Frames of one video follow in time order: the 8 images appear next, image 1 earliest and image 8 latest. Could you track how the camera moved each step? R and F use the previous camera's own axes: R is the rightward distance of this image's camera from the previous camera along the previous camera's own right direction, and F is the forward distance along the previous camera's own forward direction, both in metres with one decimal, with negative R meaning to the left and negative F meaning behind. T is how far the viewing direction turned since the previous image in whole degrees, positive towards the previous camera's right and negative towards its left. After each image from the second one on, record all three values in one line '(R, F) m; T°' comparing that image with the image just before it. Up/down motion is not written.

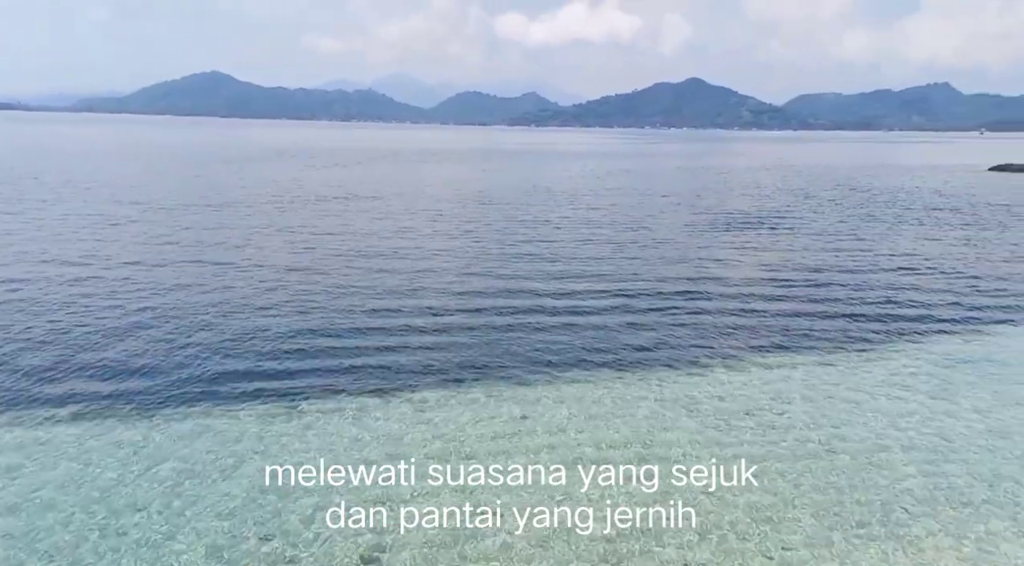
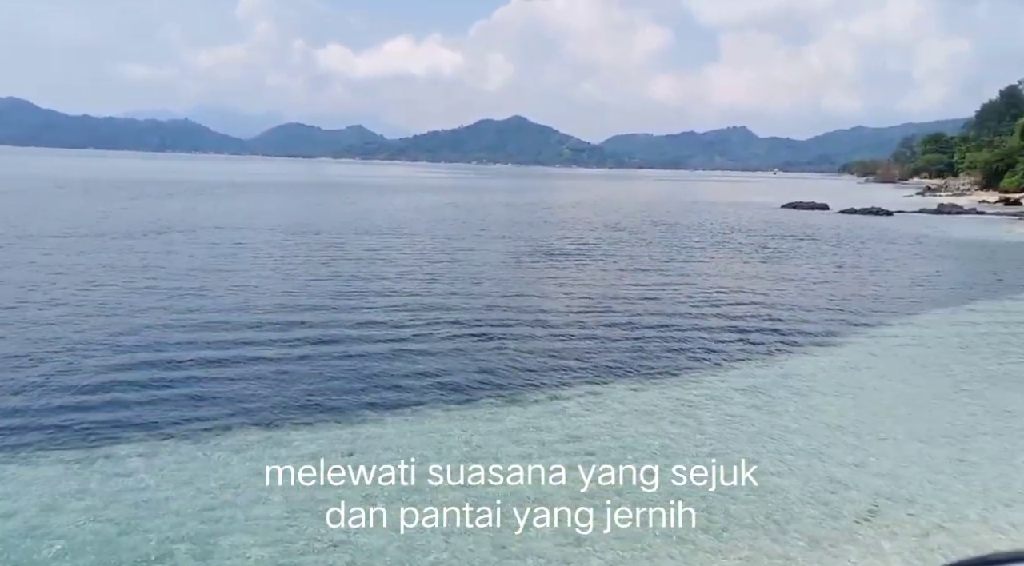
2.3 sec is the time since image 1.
(-2.6, +1.7) m; +4°
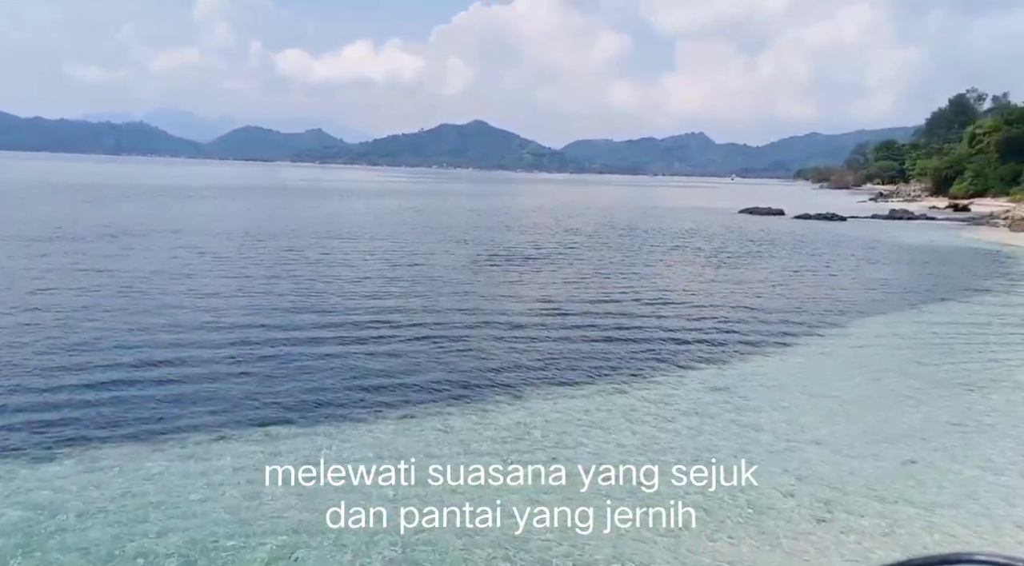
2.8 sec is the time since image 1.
(-1.9, -1.5) m; +2°
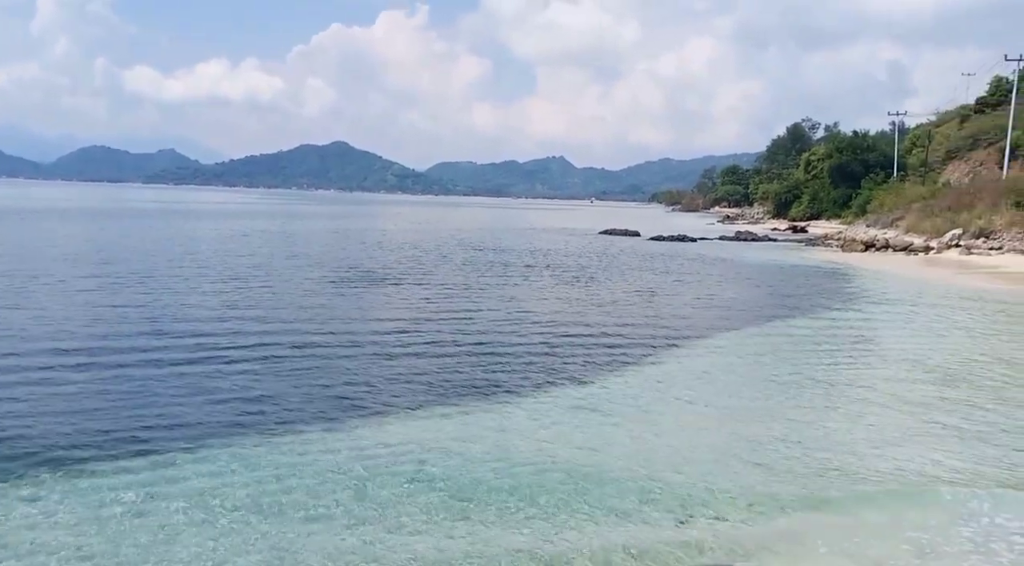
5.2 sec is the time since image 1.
(-0.1, +0.1) m; +10°
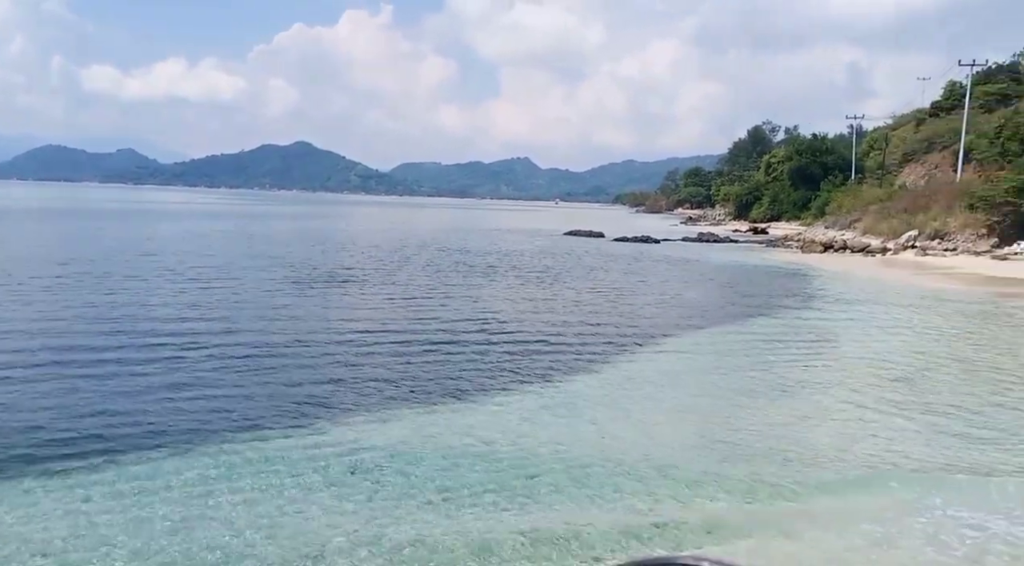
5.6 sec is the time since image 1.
(+4.5, -1.9) m; -11°
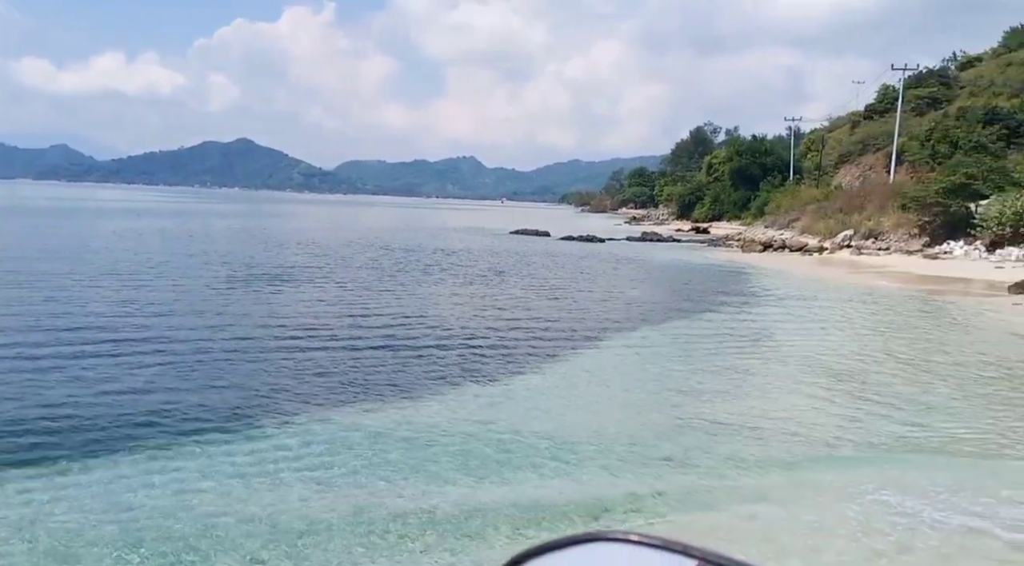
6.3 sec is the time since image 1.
(+0.1, +0.1) m; +4°
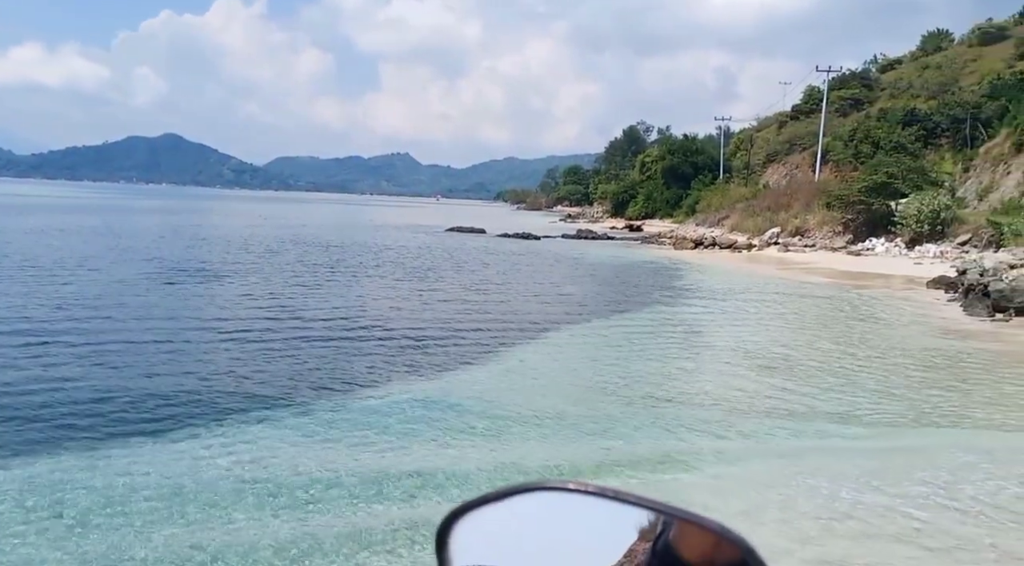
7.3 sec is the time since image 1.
(0.0, +0.2) m; +5°
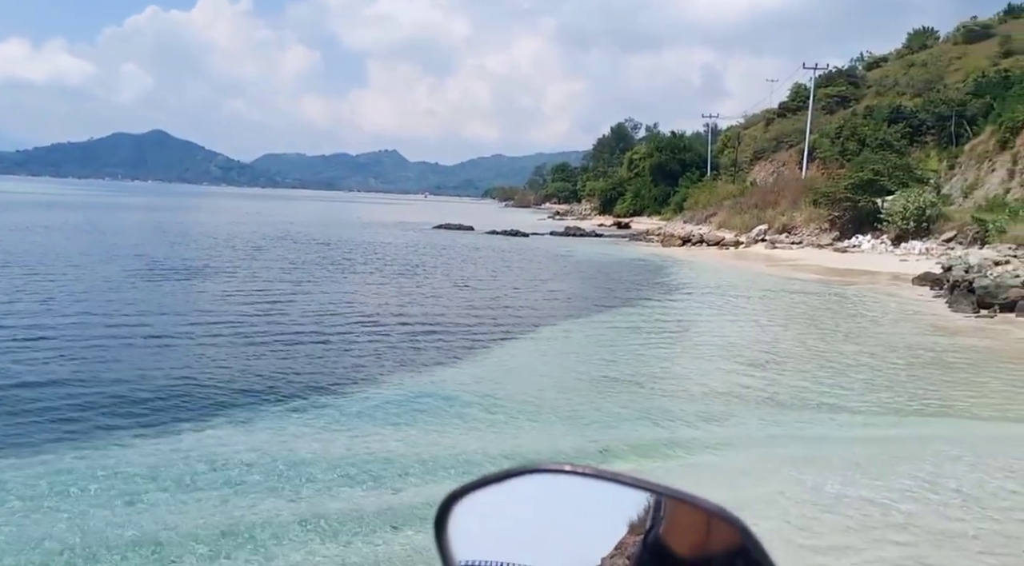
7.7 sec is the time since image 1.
(-4.9, +1.4) m; +1°
